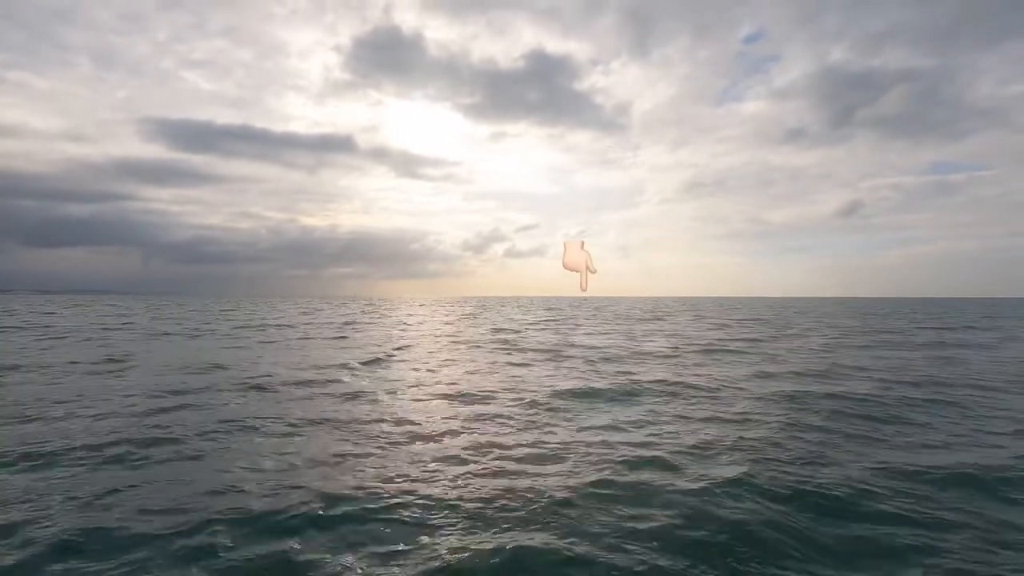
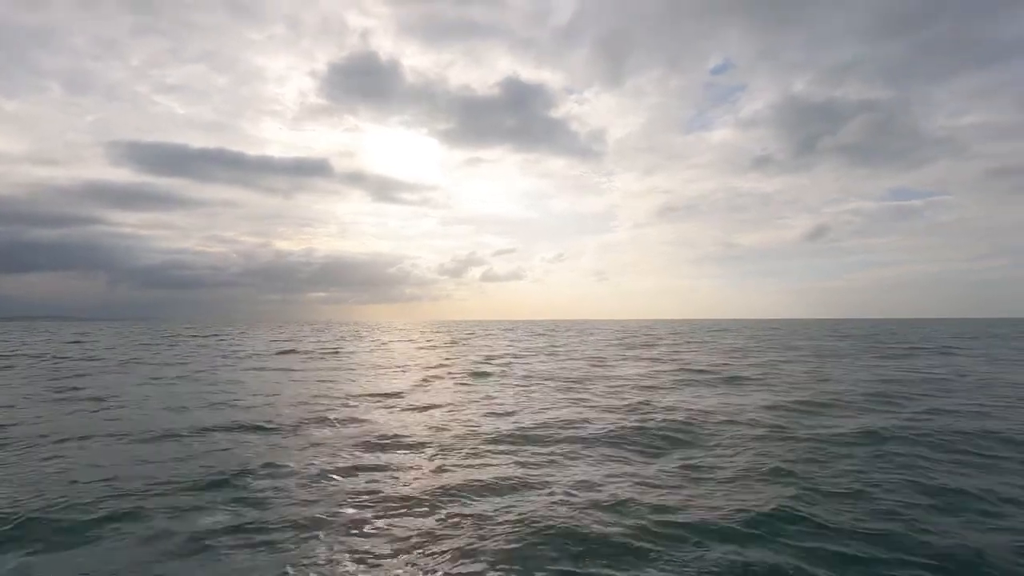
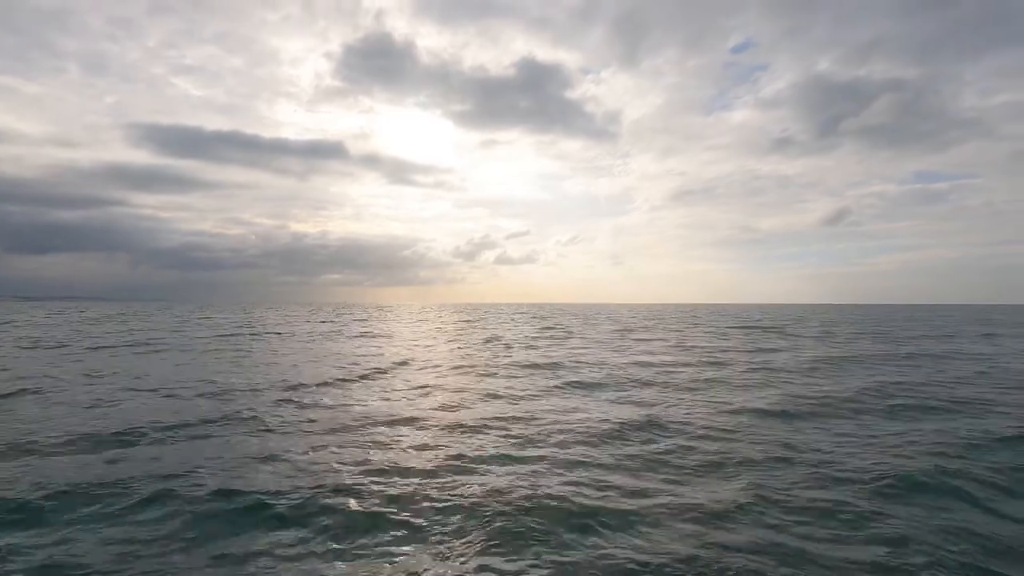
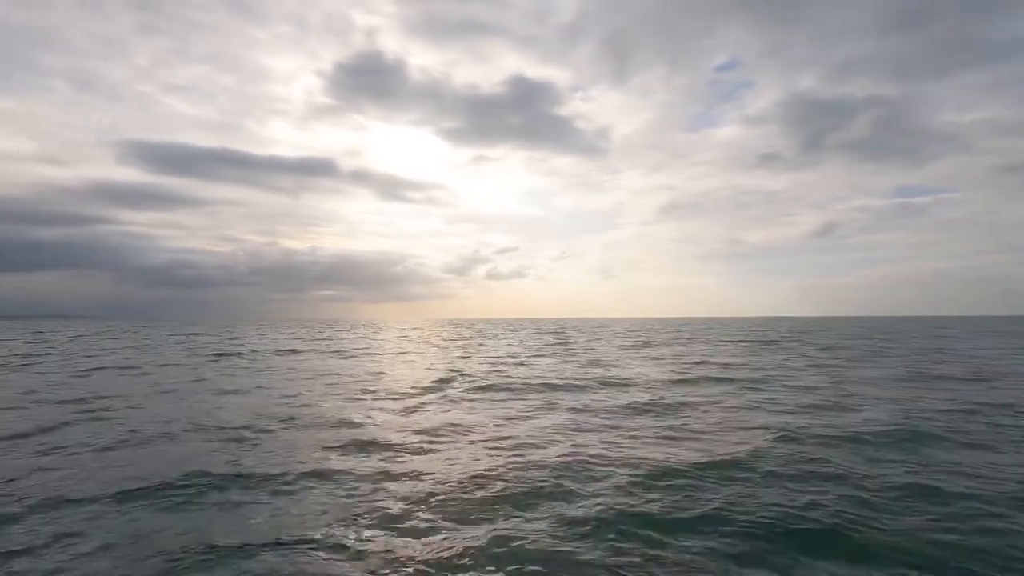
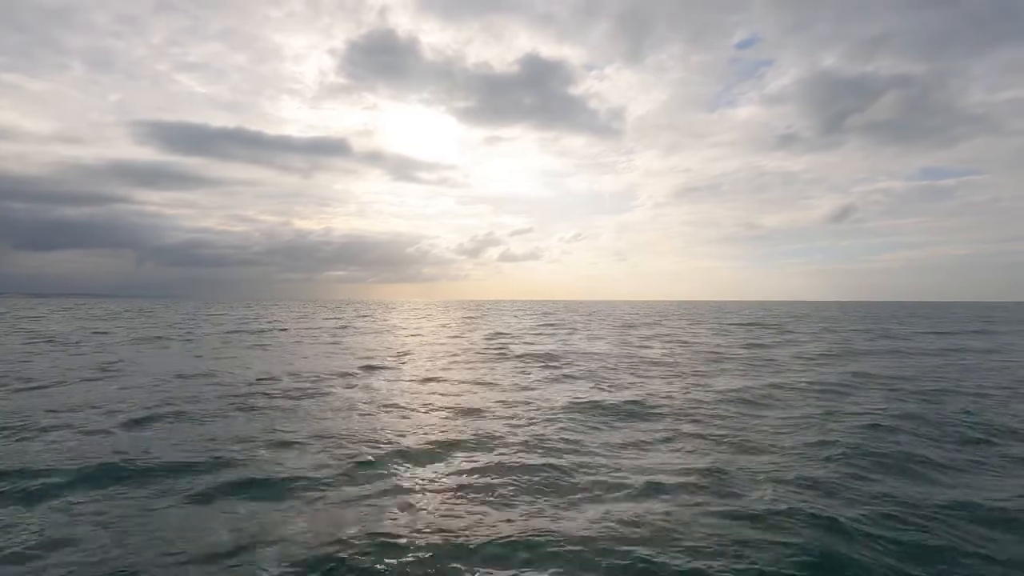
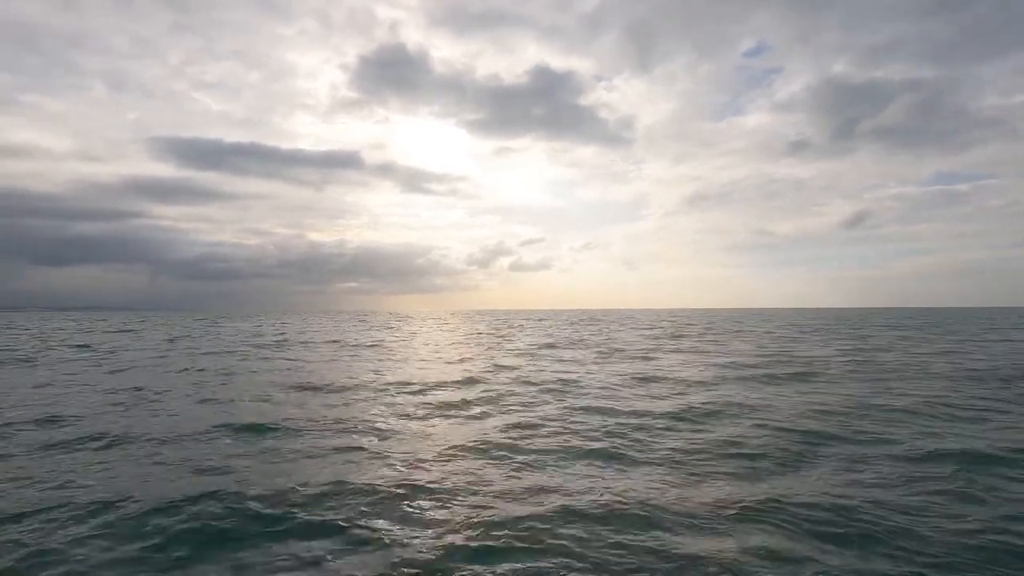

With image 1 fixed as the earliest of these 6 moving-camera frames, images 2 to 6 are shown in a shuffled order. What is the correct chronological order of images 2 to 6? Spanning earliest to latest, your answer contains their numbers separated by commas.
5, 3, 2, 4, 6
